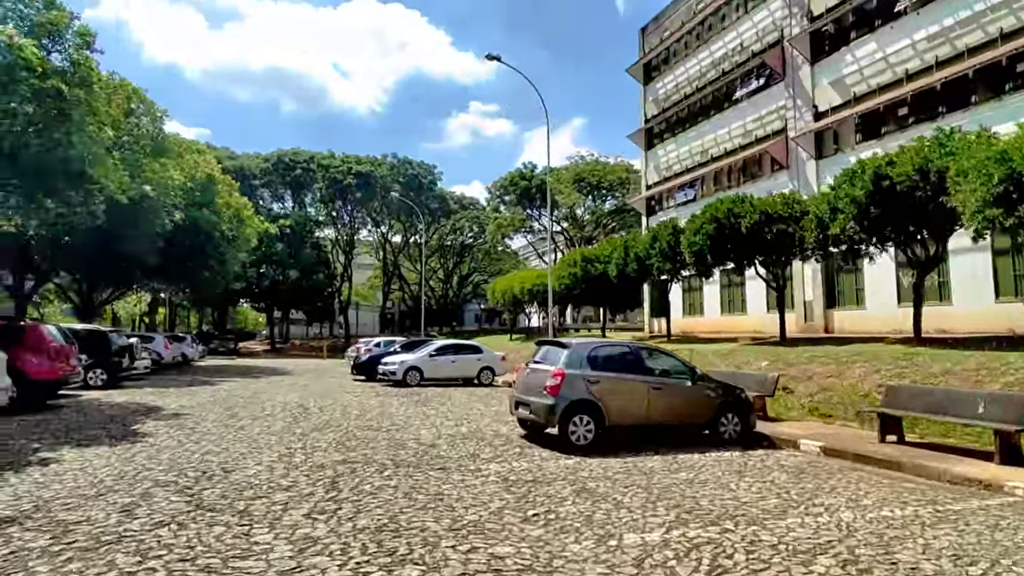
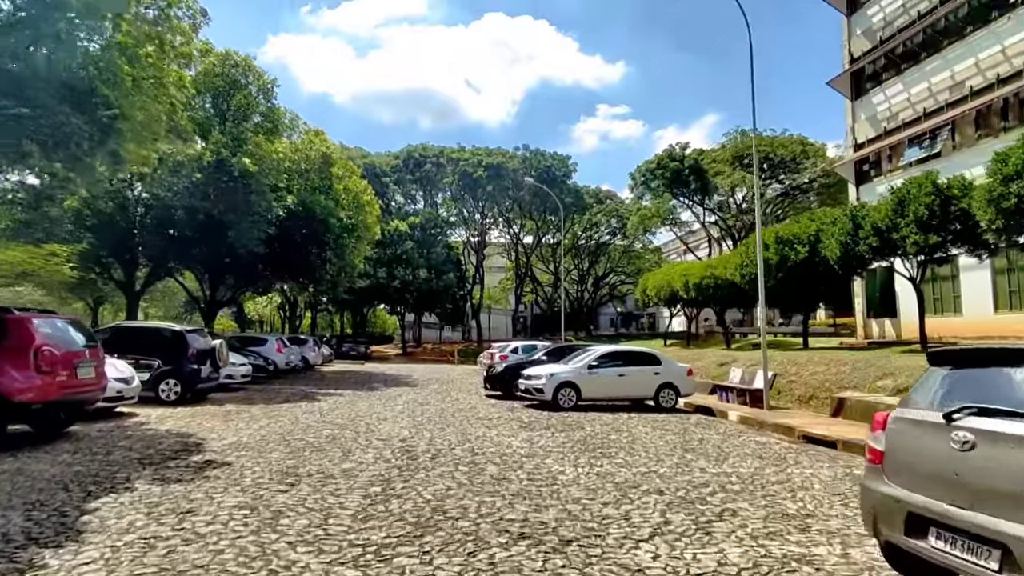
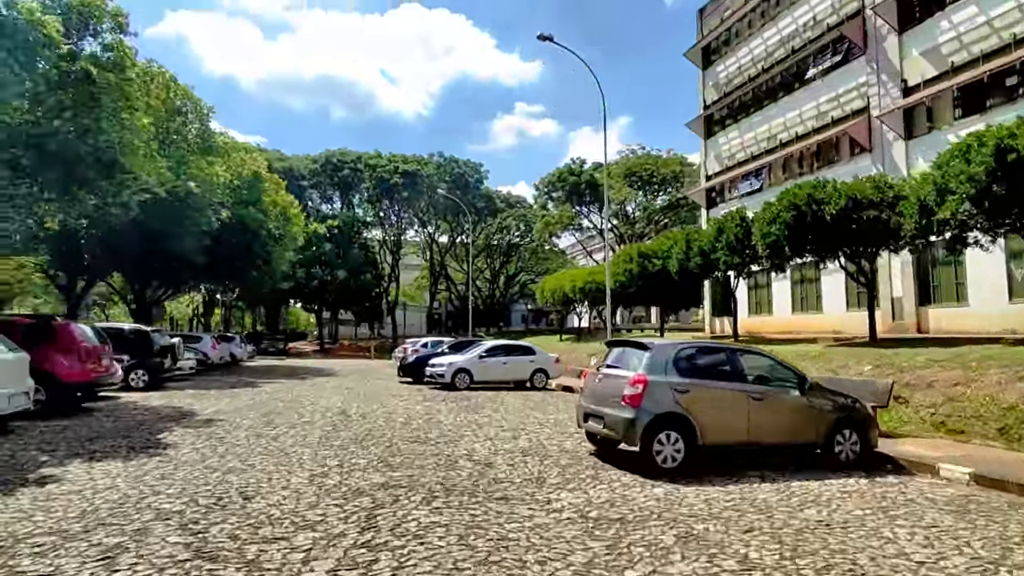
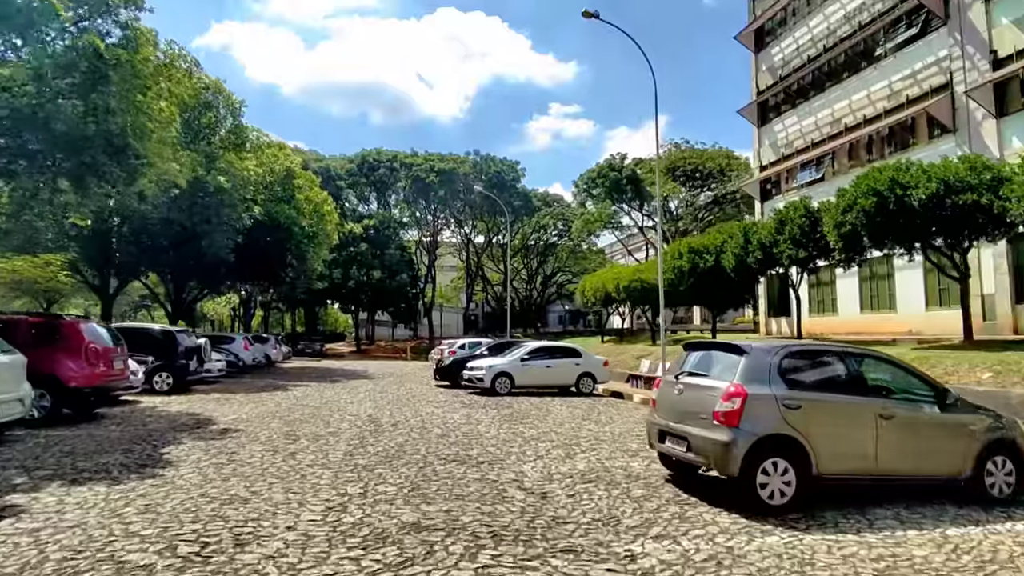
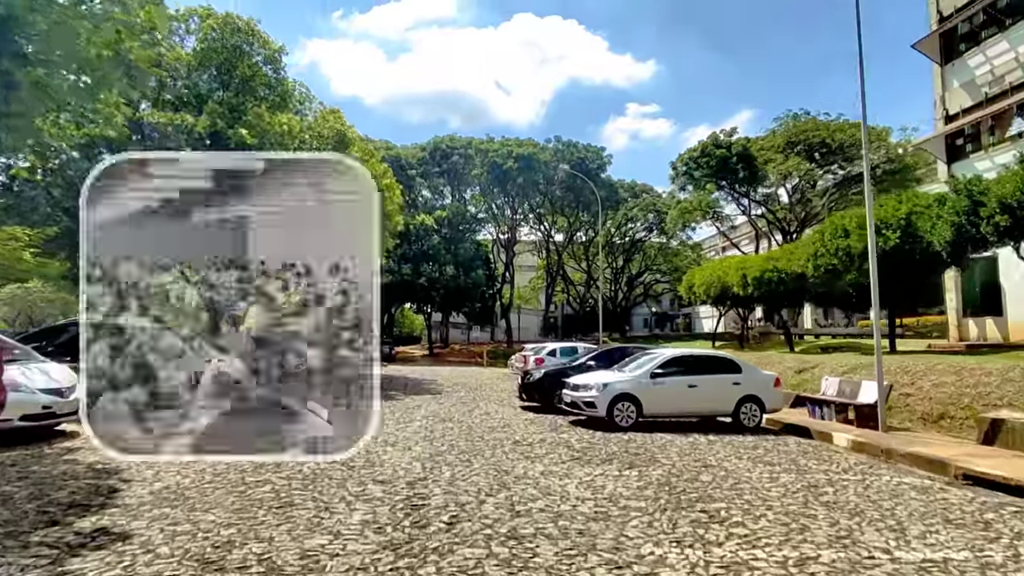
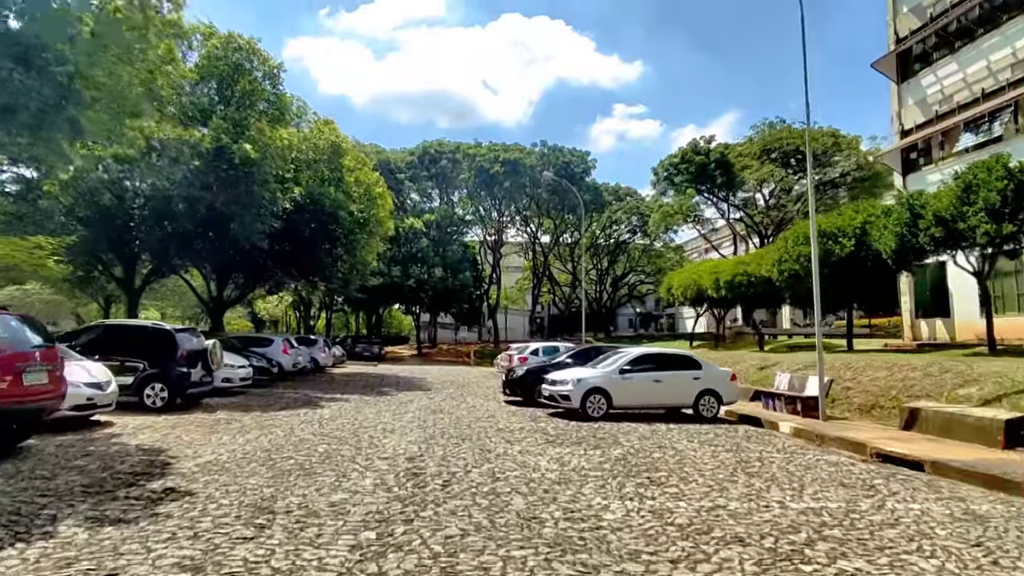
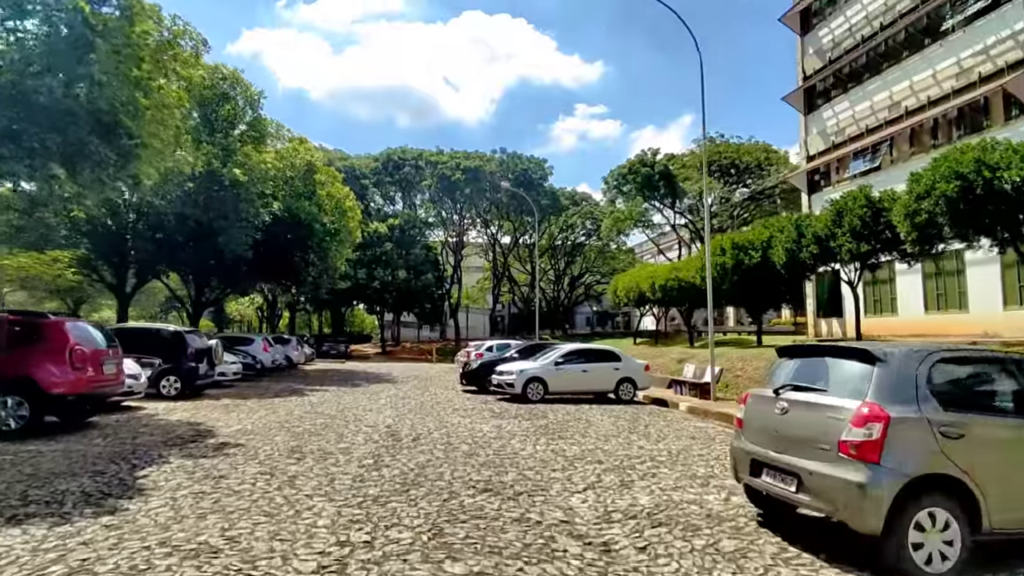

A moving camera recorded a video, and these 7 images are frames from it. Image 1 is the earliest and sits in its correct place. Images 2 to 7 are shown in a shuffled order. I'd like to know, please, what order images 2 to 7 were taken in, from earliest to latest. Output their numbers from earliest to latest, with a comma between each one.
3, 4, 7, 2, 6, 5
